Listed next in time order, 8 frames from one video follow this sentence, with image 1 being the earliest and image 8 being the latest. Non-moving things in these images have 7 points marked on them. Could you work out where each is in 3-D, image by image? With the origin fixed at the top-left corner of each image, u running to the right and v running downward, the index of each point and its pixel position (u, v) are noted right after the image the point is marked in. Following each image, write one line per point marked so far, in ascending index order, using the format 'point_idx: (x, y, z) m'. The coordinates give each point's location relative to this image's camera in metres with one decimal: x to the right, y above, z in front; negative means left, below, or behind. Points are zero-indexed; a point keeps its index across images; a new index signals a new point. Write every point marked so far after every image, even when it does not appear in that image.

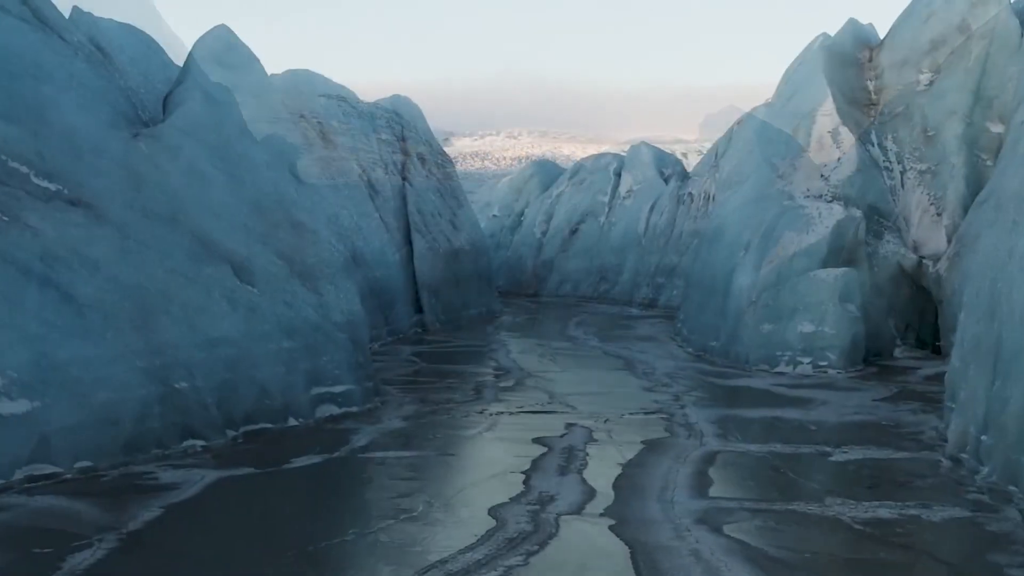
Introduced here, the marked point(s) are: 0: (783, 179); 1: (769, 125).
0: (+2.7, +1.1, +12.6) m
1: (+2.8, +1.8, +13.9) m
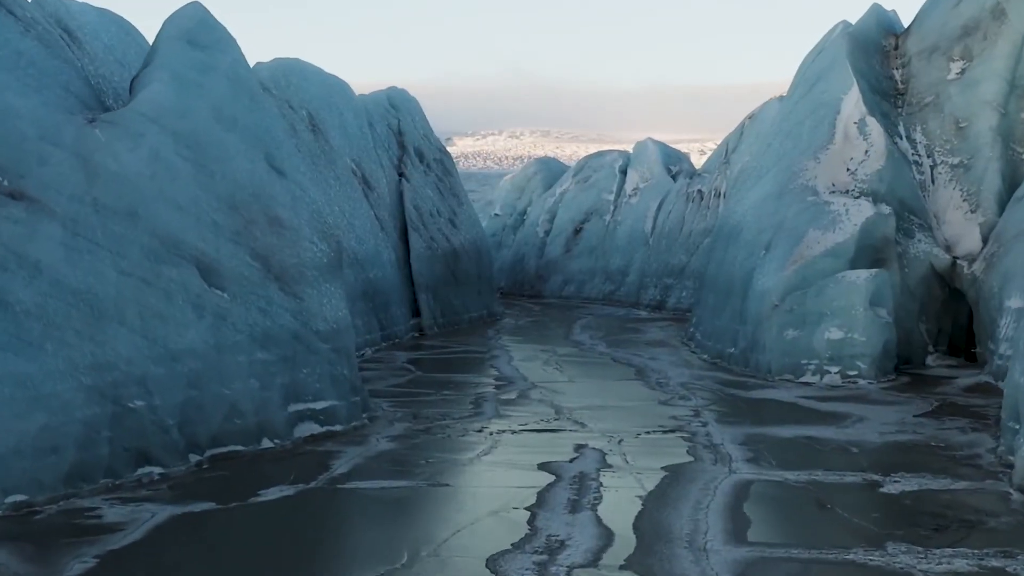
0: (+2.7, +1.1, +11.7) m
1: (+2.9, +1.8, +13.0) m
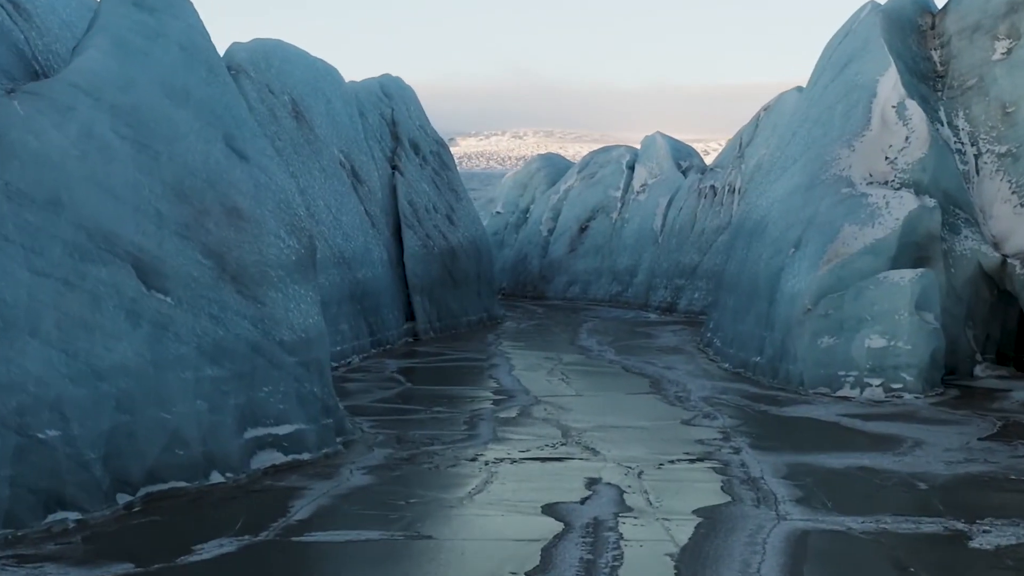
0: (+2.7, +1.0, +10.6) m
1: (+2.9, +1.8, +11.9) m
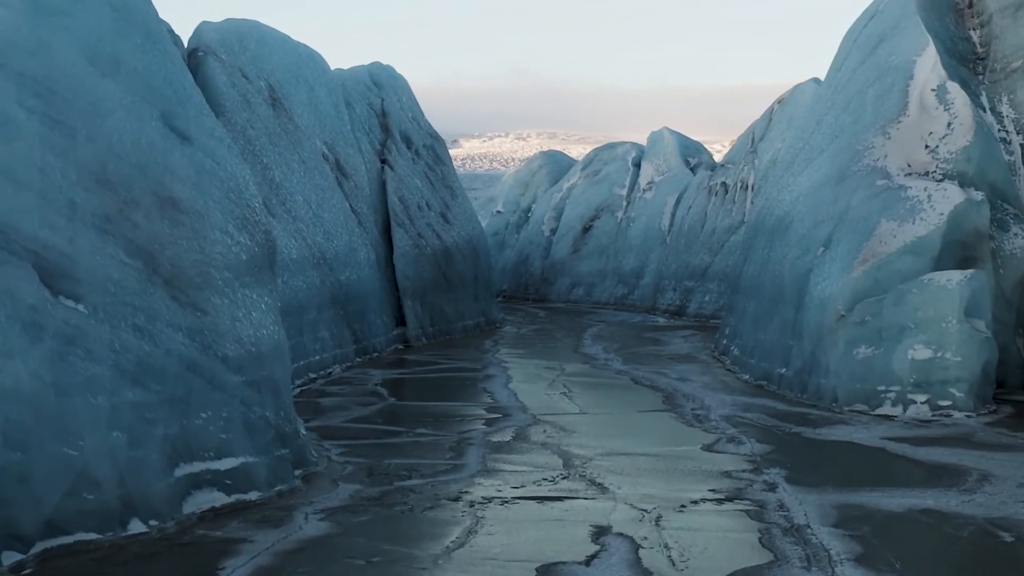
0: (+2.7, +1.0, +9.5) m
1: (+2.9, +1.7, +10.8) m
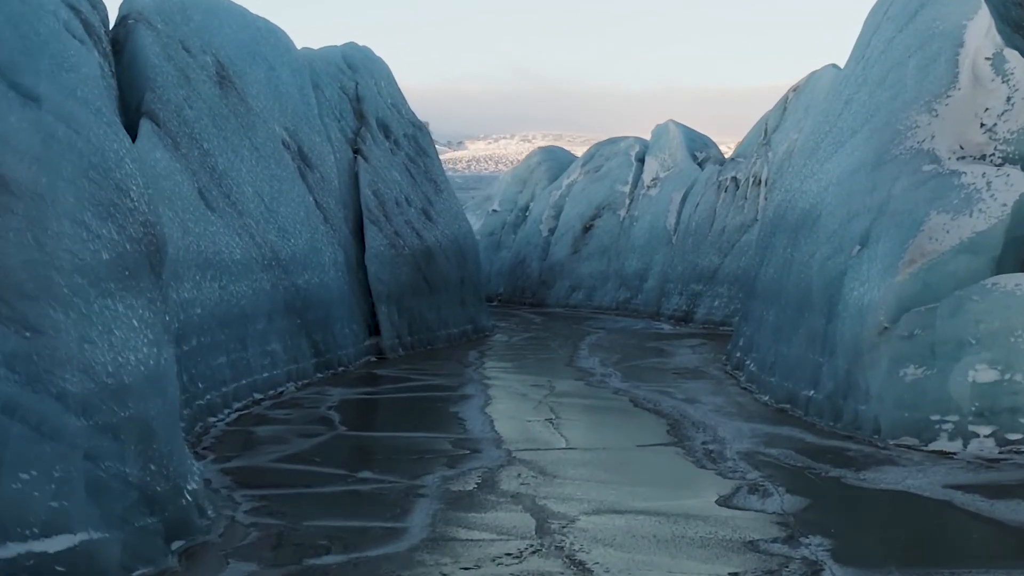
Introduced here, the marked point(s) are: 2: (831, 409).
0: (+2.6, +1.0, +8.0) m
1: (+2.7, +1.7, +9.3) m
2: (+1.9, -0.7, +7.3) m
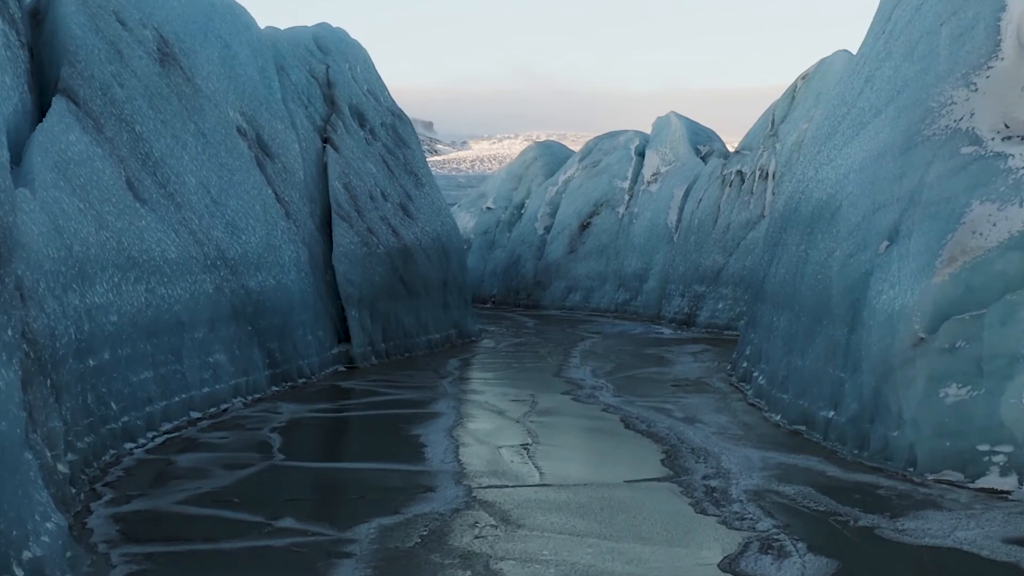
0: (+2.4, +1.0, +6.9) m
1: (+2.6, +1.7, +8.2) m
2: (+1.7, -0.7, +6.2) m
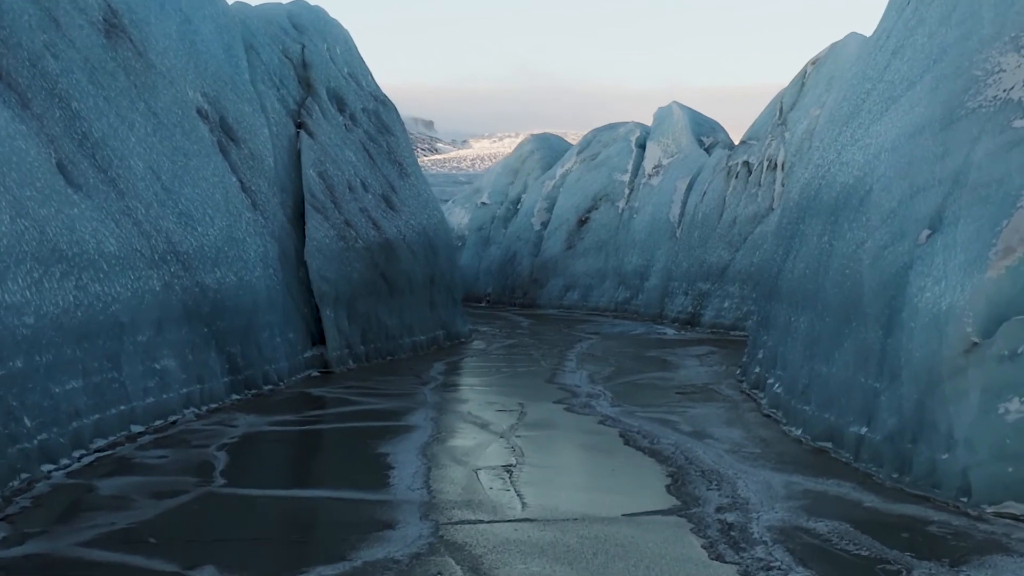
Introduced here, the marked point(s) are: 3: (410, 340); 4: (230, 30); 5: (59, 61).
0: (+2.3, +1.0, +6.0) m
1: (+2.5, +1.7, +7.2) m
2: (+1.6, -0.7, +5.3) m
3: (-0.9, -0.5, +11.7) m
4: (-2.3, +2.1, +10.1) m
5: (-2.6, +1.3, +7.1) m
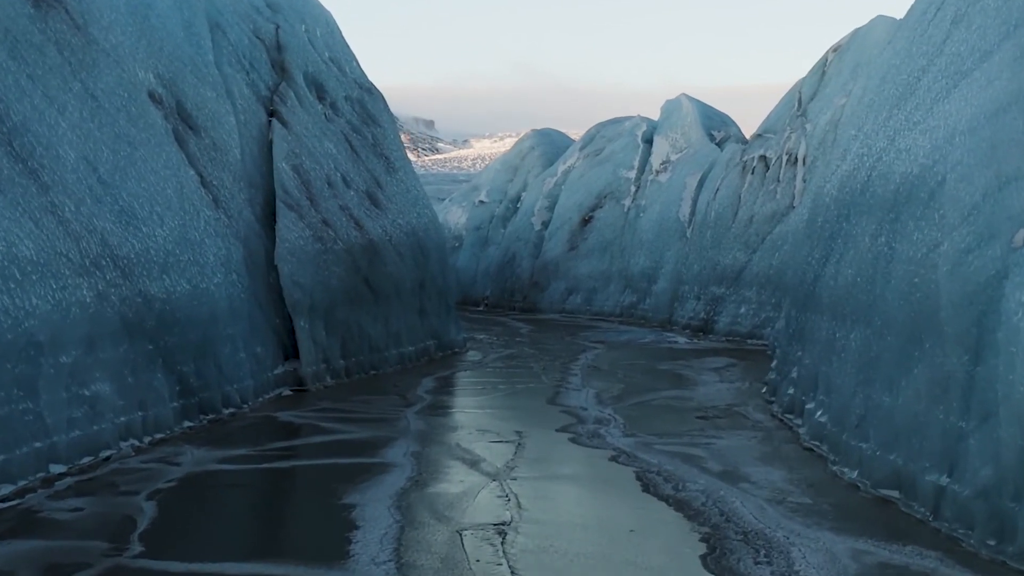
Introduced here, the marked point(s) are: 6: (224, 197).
0: (+2.3, +0.9, +4.8) m
1: (+2.4, +1.7, +6.1) m
2: (+1.6, -0.7, +4.2) m
3: (-1.0, -0.5, +10.6) m
4: (-2.3, +2.0, +9.0) m
5: (-2.6, +1.2, +6.0) m
6: (-1.9, +0.6, +8.4) m
